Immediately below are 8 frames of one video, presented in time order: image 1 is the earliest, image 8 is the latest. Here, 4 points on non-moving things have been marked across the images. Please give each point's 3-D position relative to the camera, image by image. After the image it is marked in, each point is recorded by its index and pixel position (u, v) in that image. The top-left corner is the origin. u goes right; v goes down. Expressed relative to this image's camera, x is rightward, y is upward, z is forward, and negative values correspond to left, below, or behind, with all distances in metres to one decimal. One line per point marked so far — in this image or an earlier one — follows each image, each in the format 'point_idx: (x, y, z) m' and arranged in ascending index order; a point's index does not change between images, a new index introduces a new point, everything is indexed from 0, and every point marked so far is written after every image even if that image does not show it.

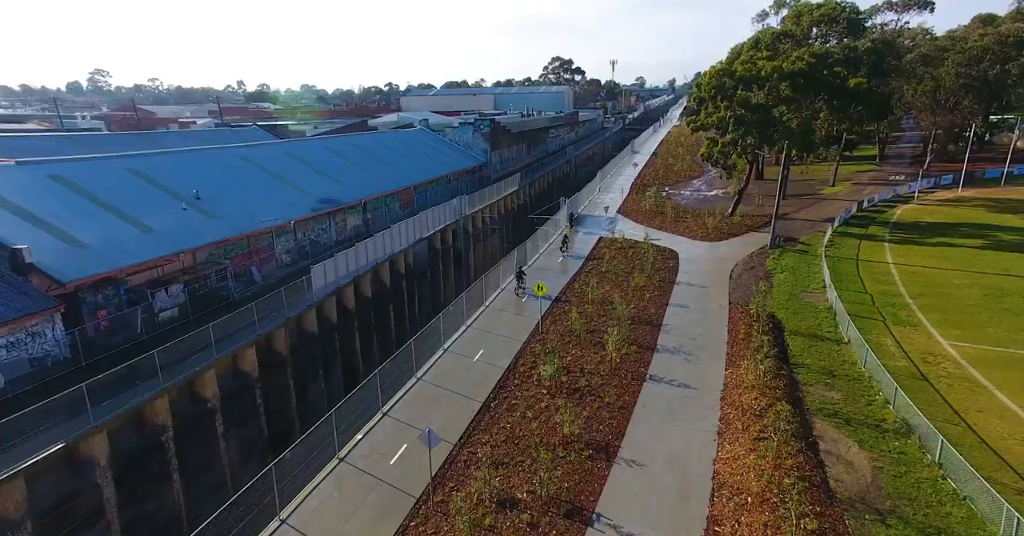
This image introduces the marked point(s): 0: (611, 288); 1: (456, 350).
0: (+3.5, -0.7, +17.1) m
1: (-1.6, -2.4, +13.9) m
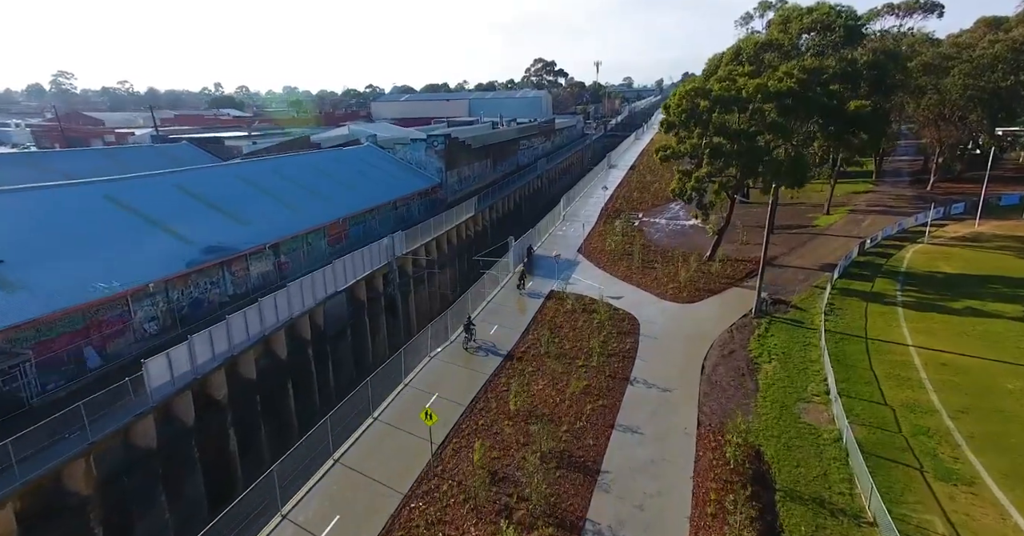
0: (+0.8, -3.2, +12.8) m
1: (-4.2, -4.8, +9.5) m
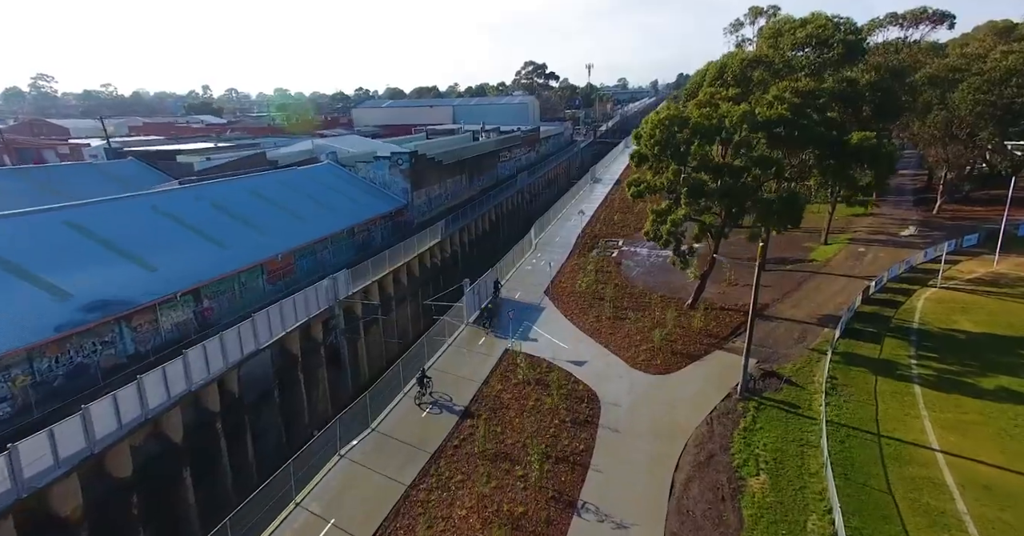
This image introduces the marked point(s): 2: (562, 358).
0: (-0.9, -5.1, +9.9) m
1: (-5.9, -6.8, +6.6) m
2: (+1.7, -2.9, +15.9) m
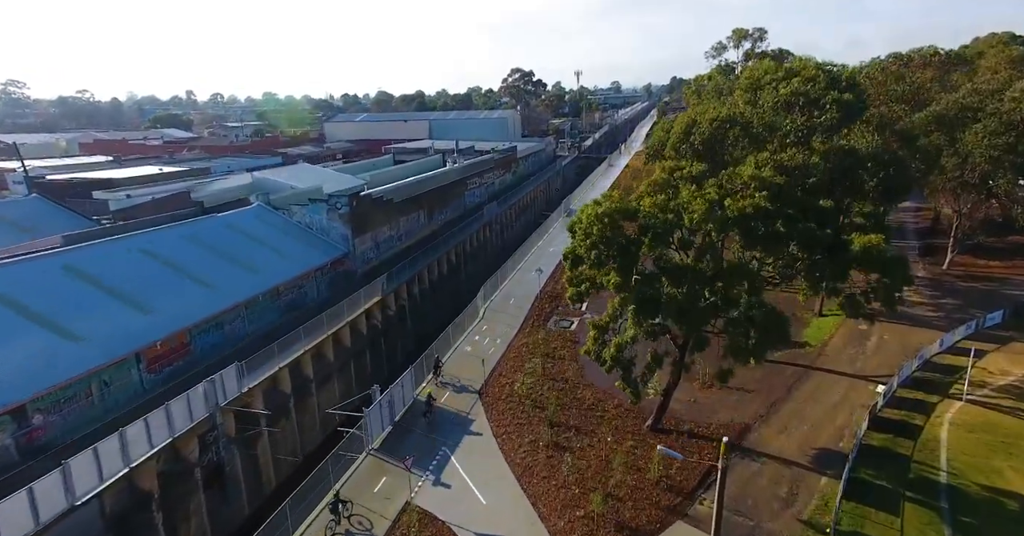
0: (-3.5, -8.5, +5.8) m
1: (-8.4, -10.2, +2.4) m
2: (-0.9, -6.3, +11.8) m
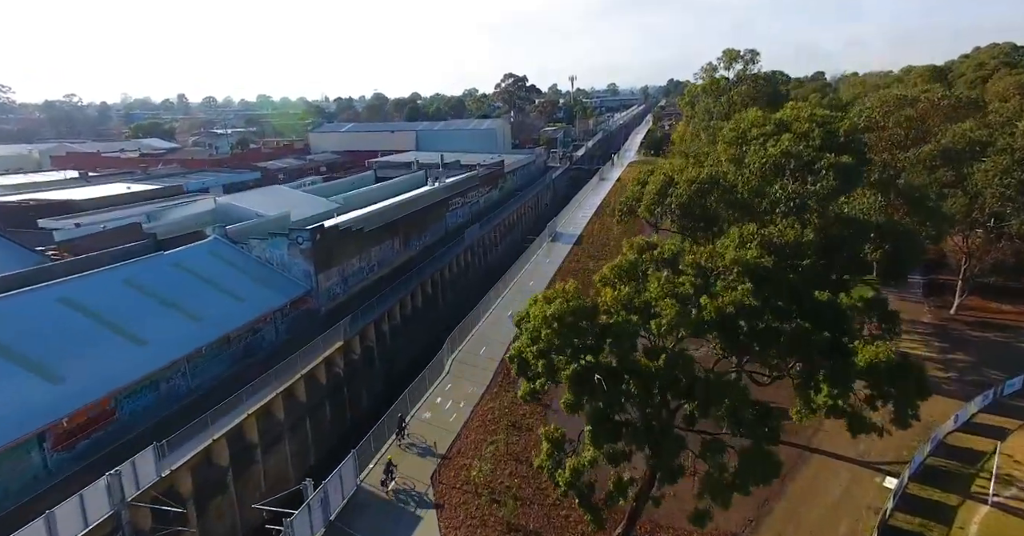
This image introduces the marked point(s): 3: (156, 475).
0: (-4.8, -10.7, +3.6) m
1: (-9.7, -12.4, +0.2) m
2: (-2.3, -8.5, +9.7) m
3: (-11.7, -6.8, +15.8) m
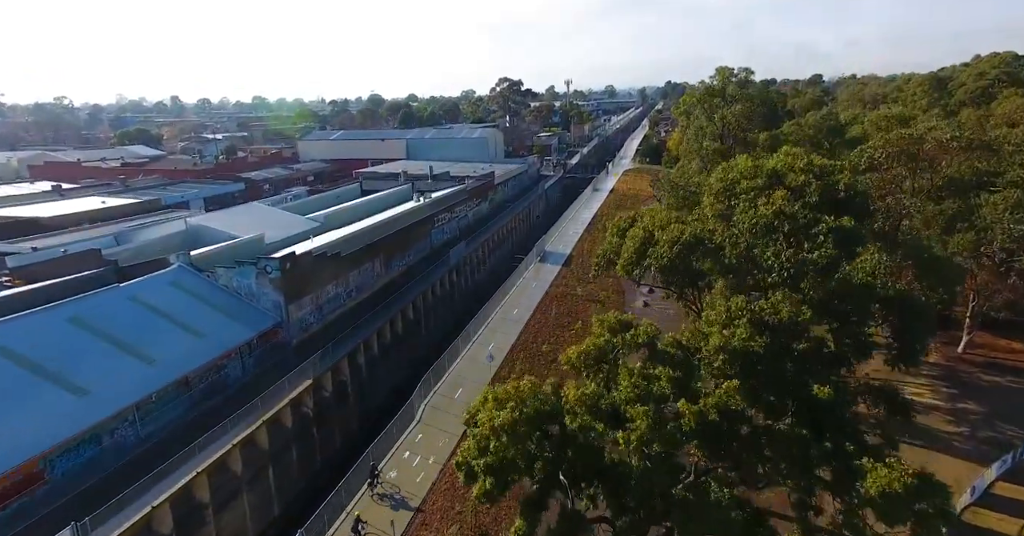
0: (-5.7, -12.3, +2.1) m
1: (-10.6, -14.0, -1.3) m
2: (-3.2, -10.1, +8.1) m
3: (-12.7, -8.4, +14.2) m
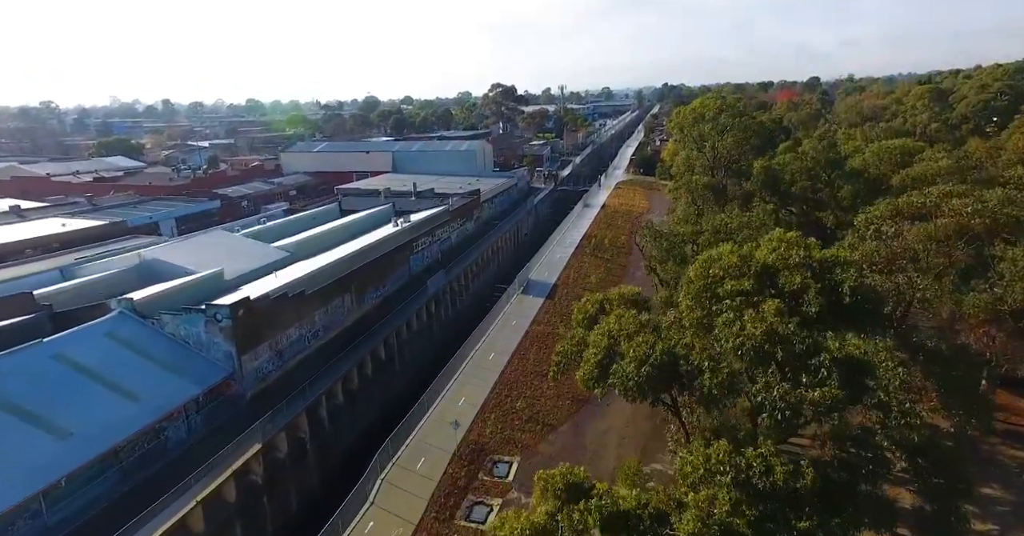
0: (-7.0, -14.6, -0.1) m
1: (-11.9, -16.4, -3.6) m
2: (-4.5, -12.5, +5.9) m
3: (-14.0, -10.8, +12.0) m
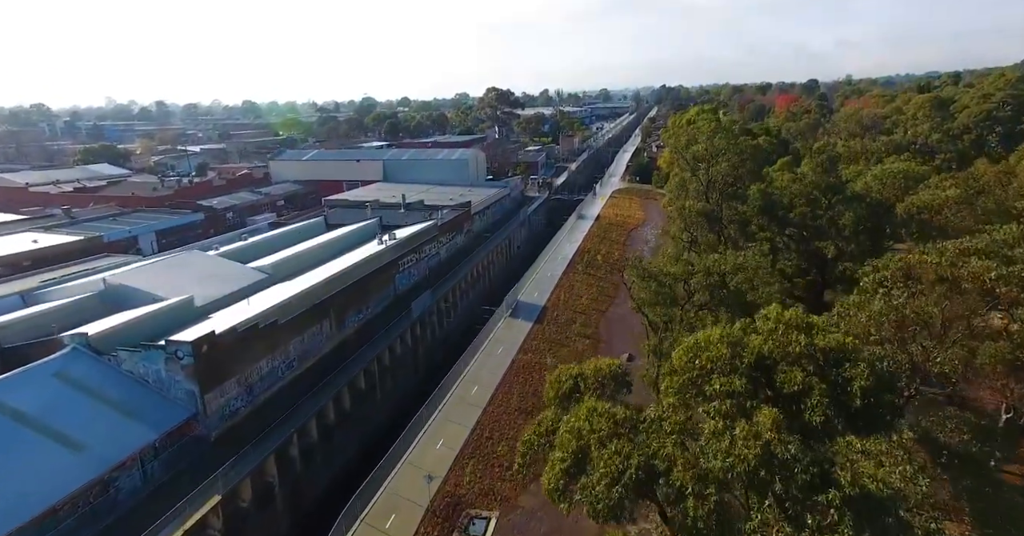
0: (-7.8, -16.2, -1.6) m
1: (-12.7, -17.9, -5.1) m
2: (-5.3, -14.1, +4.4) m
3: (-14.9, -12.4, +10.5) m
